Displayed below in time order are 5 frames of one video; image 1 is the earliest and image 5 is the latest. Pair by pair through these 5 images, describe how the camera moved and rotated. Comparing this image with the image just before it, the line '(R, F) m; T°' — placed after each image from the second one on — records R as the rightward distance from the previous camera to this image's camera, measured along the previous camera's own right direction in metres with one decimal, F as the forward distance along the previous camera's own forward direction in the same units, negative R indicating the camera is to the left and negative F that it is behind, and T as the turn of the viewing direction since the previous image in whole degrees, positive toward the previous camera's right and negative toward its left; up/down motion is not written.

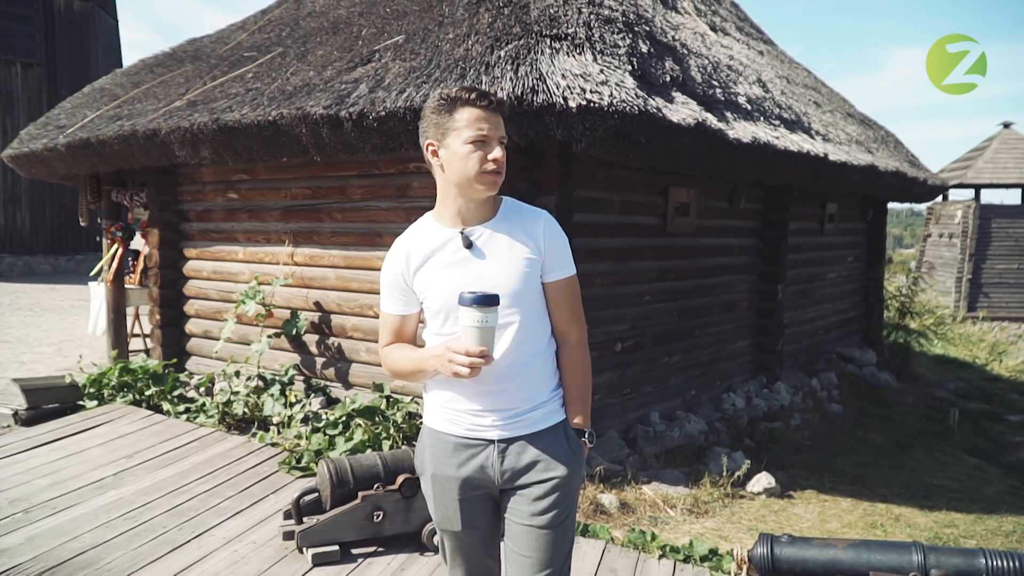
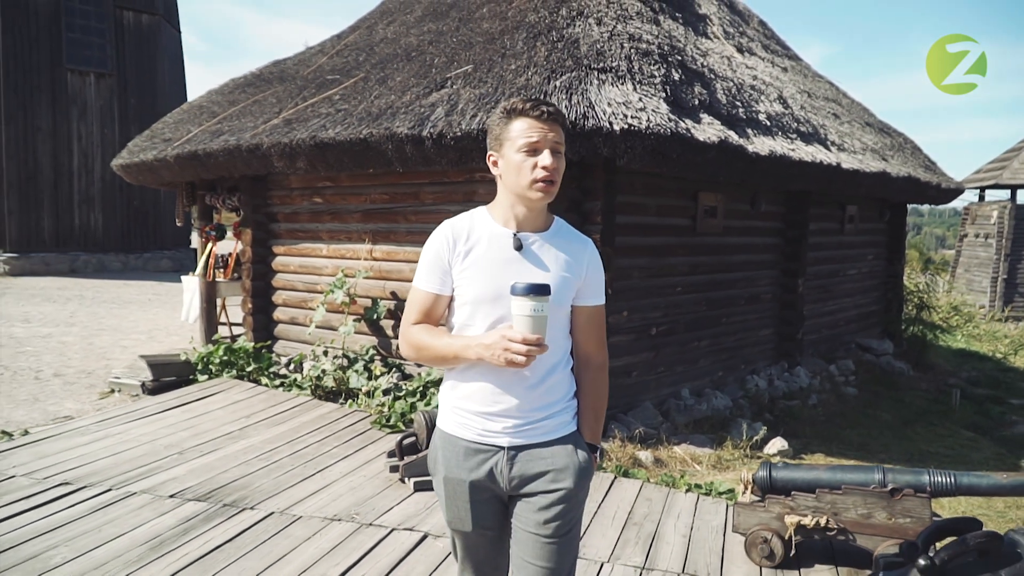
(-0.1, -0.8) m; -3°
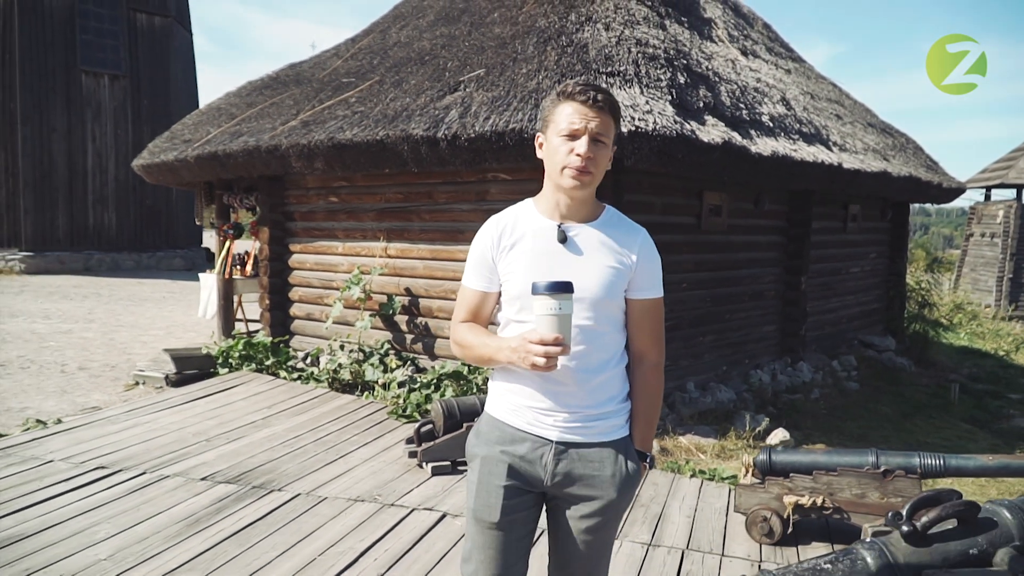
(0.0, -0.2) m; 0°
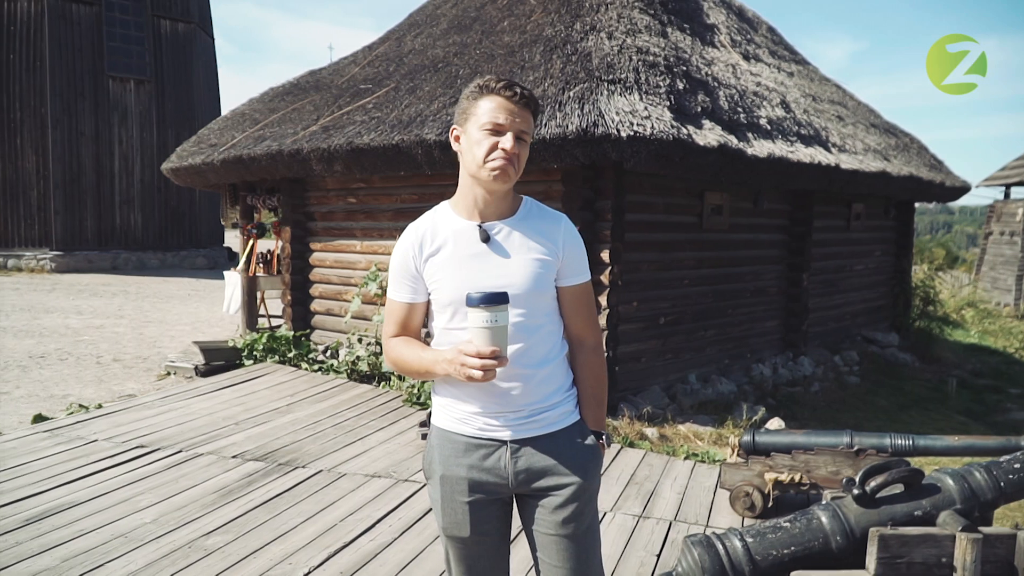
(+0.1, -0.3) m; -1°
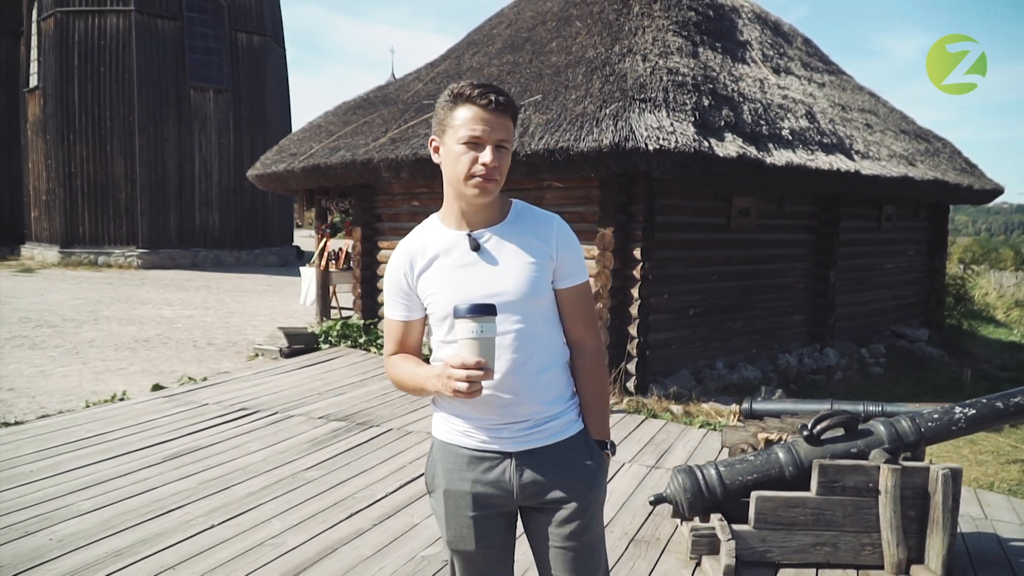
(+0.1, -0.8) m; -4°
